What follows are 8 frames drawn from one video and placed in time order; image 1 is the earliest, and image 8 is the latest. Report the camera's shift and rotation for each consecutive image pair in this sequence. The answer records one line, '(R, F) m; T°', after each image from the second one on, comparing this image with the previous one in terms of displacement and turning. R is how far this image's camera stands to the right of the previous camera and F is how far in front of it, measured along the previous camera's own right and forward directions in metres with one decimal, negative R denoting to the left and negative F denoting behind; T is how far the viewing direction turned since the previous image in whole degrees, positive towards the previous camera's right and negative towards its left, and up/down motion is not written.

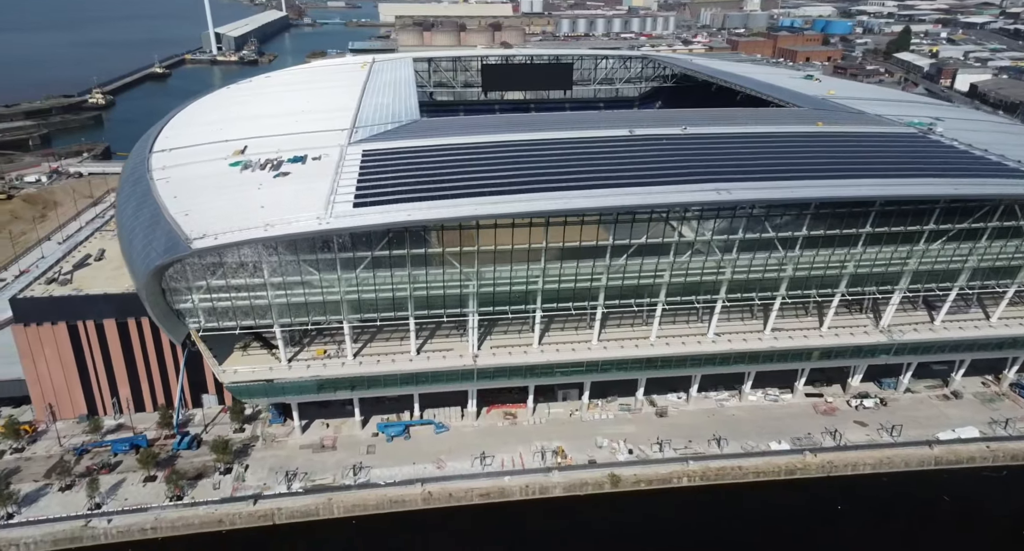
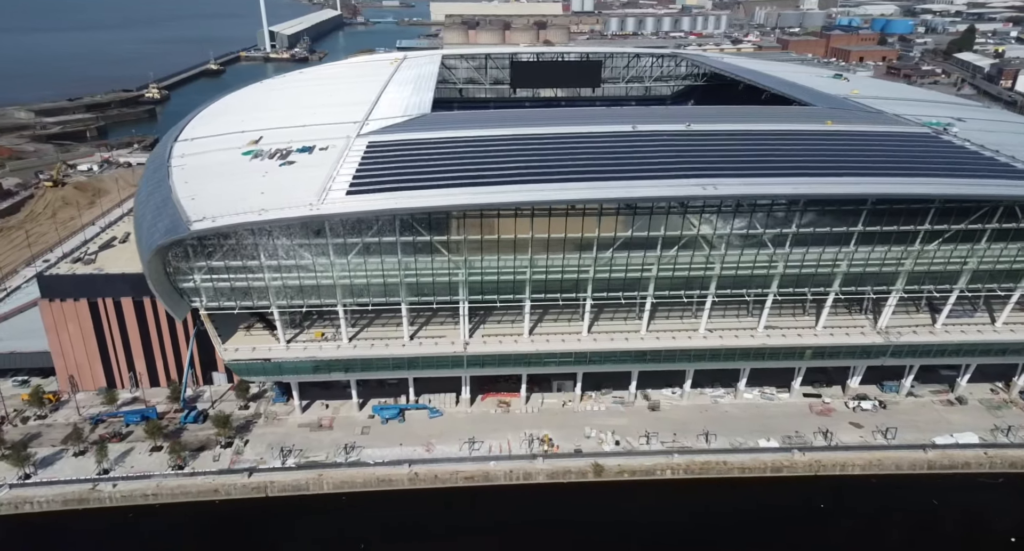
(+2.0, -0.5) m; -3°
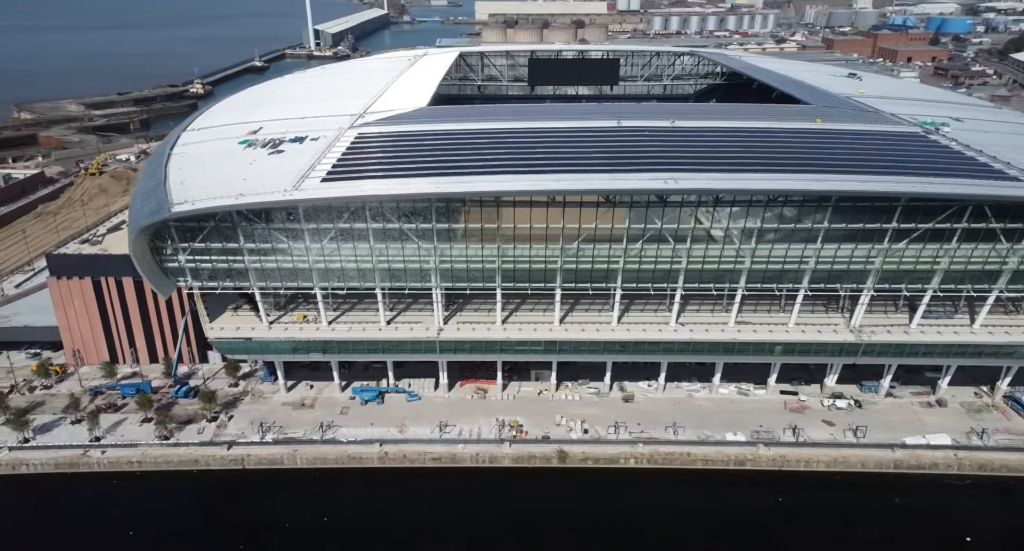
(+2.7, -0.7) m; -3°
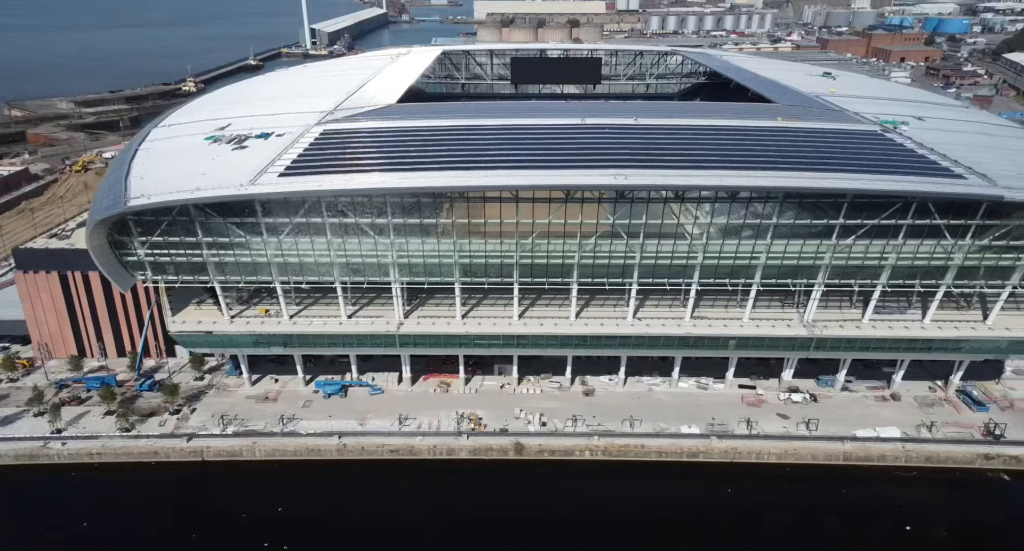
(+1.9, -0.4) m; 0°
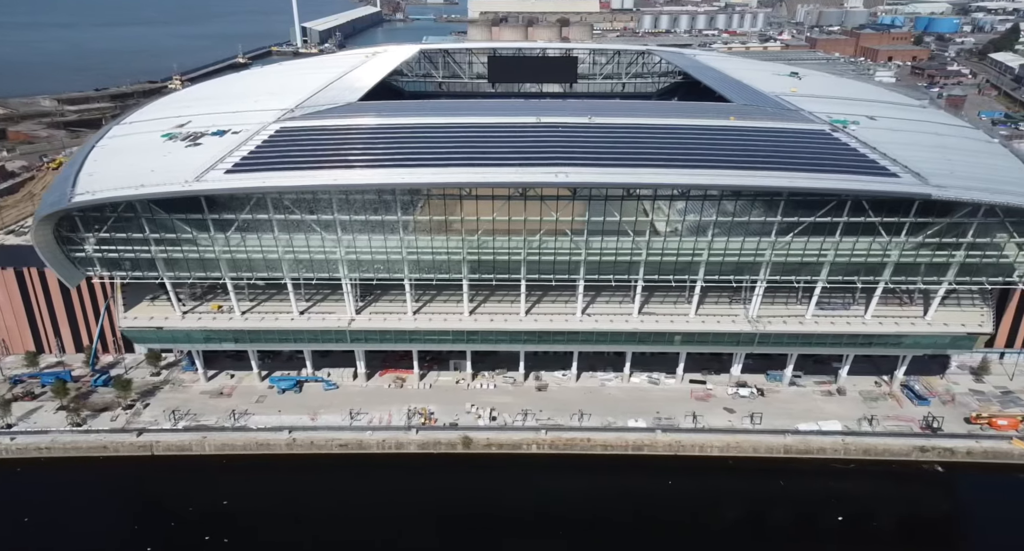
(+2.2, -0.4) m; +1°
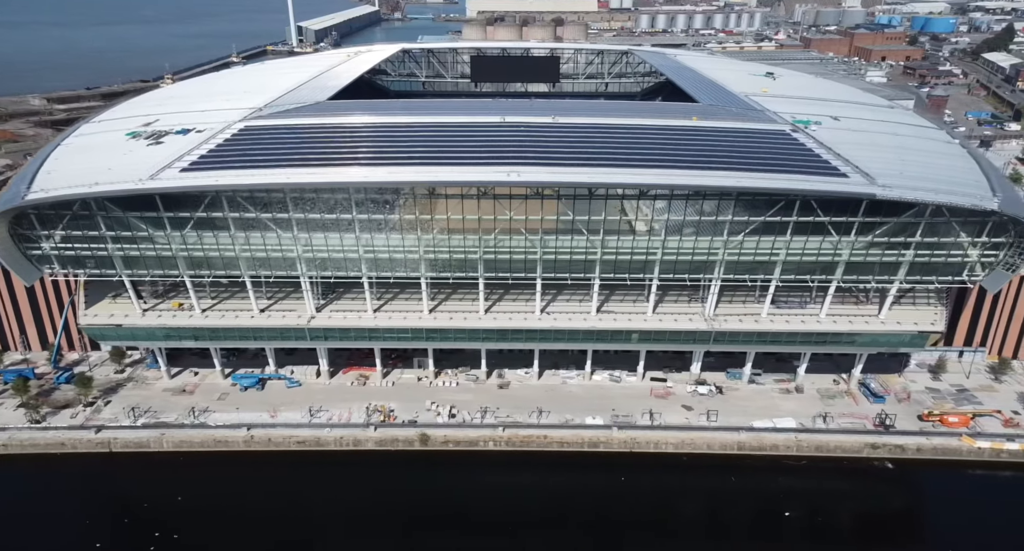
(+1.9, -0.2) m; 0°
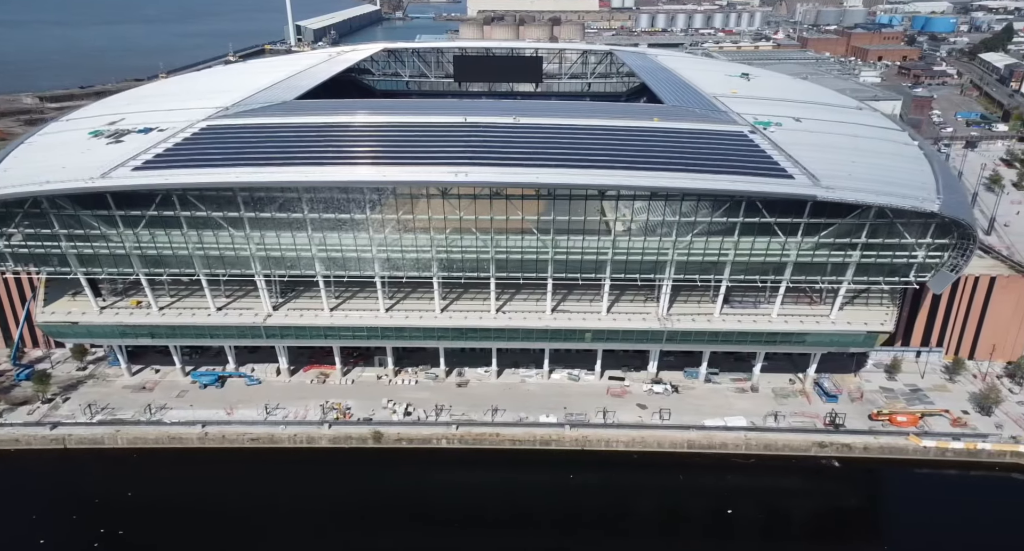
(+2.3, -0.3) m; 0°
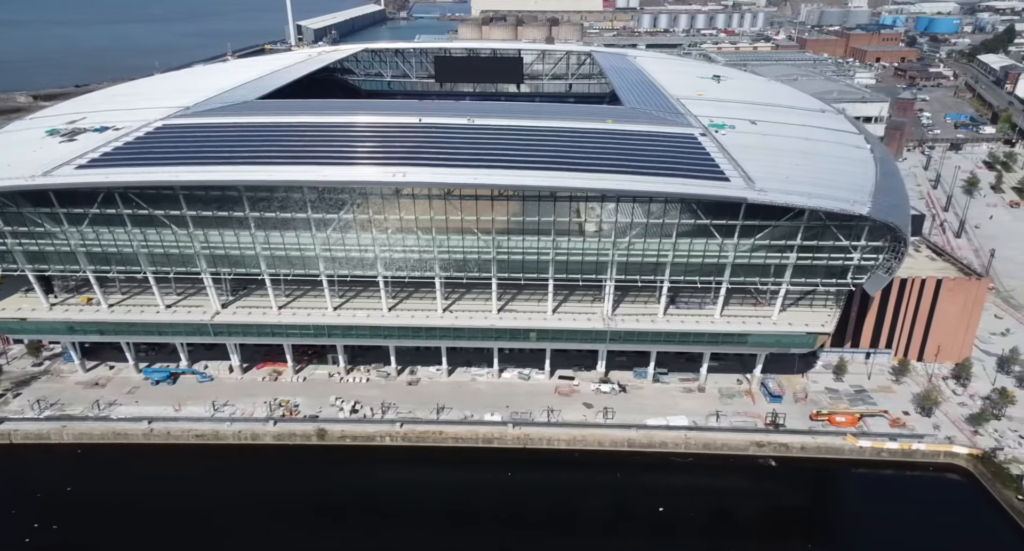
(+2.8, -0.3) m; 0°
